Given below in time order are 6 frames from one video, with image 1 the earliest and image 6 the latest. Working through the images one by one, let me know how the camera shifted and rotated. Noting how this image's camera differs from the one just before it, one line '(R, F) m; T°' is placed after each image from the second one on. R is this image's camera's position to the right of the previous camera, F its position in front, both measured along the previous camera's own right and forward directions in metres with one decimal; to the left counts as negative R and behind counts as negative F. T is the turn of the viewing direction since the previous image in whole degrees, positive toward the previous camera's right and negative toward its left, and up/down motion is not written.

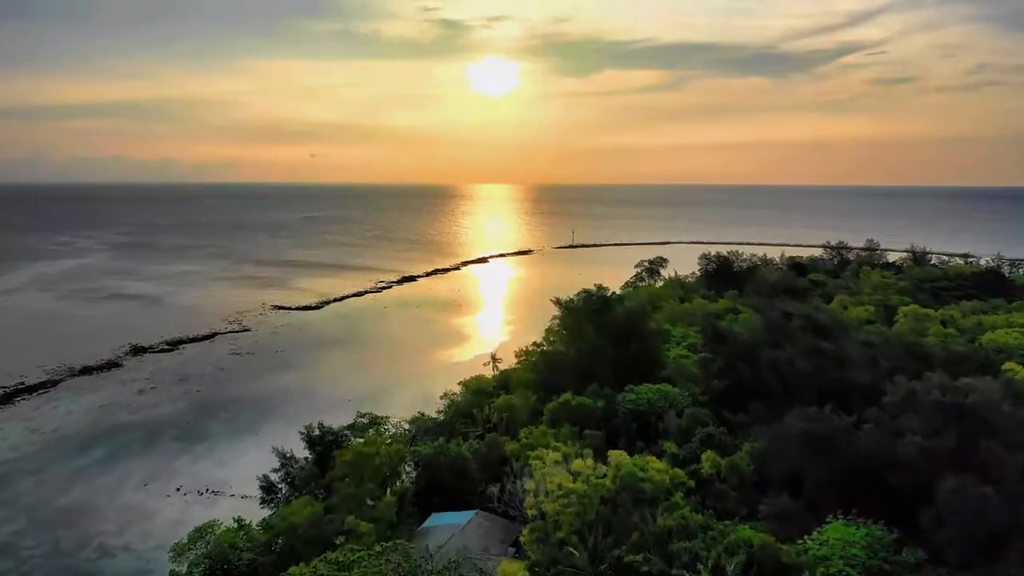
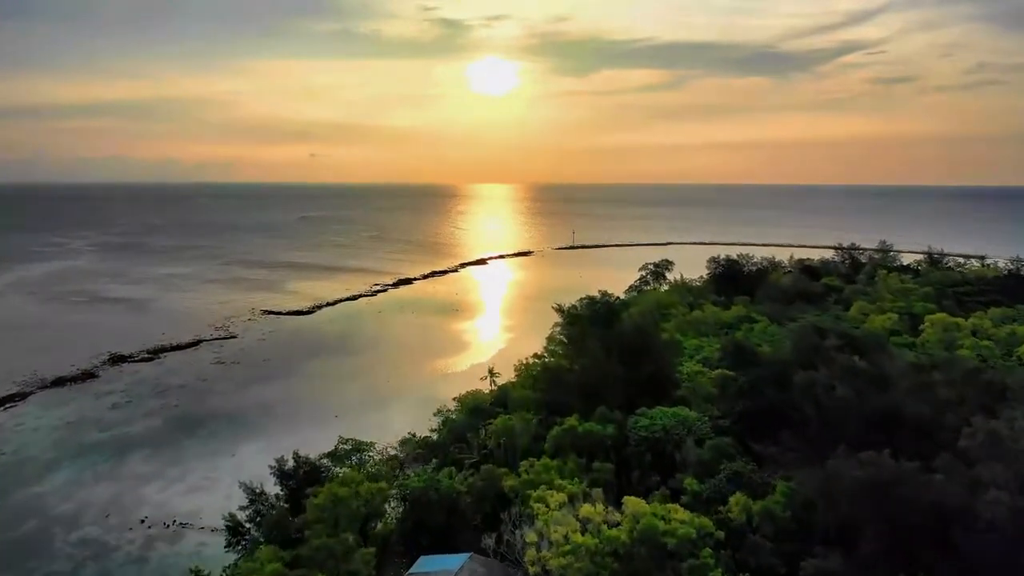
(0.0, +1.7) m; 0°
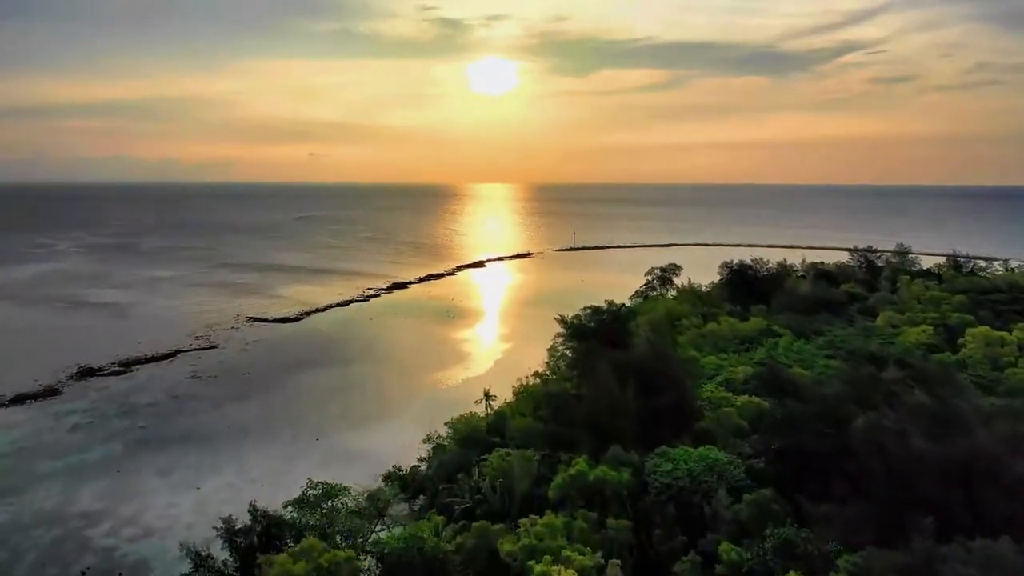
(0.0, +2.2) m; 0°
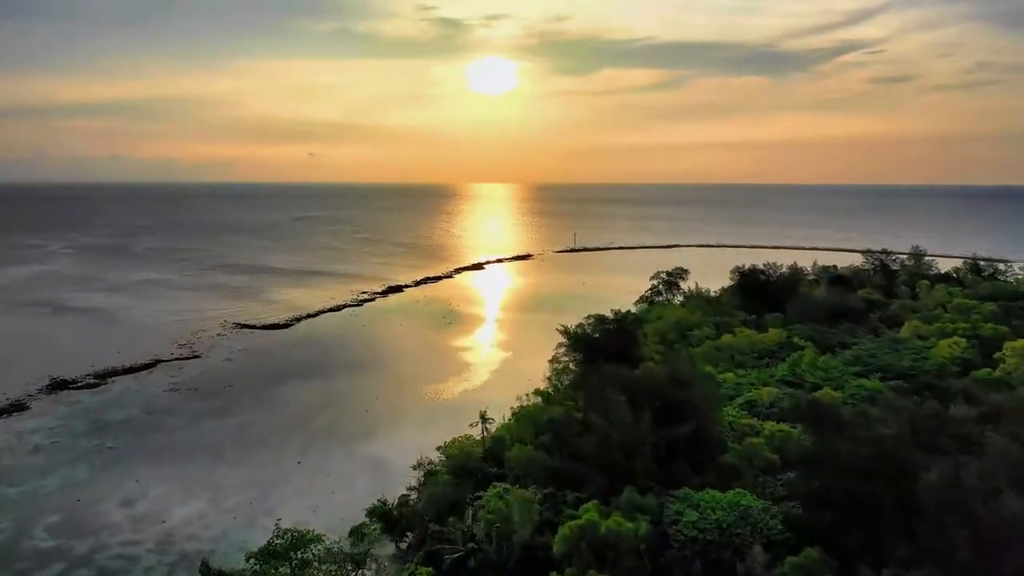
(0.0, +1.8) m; 0°
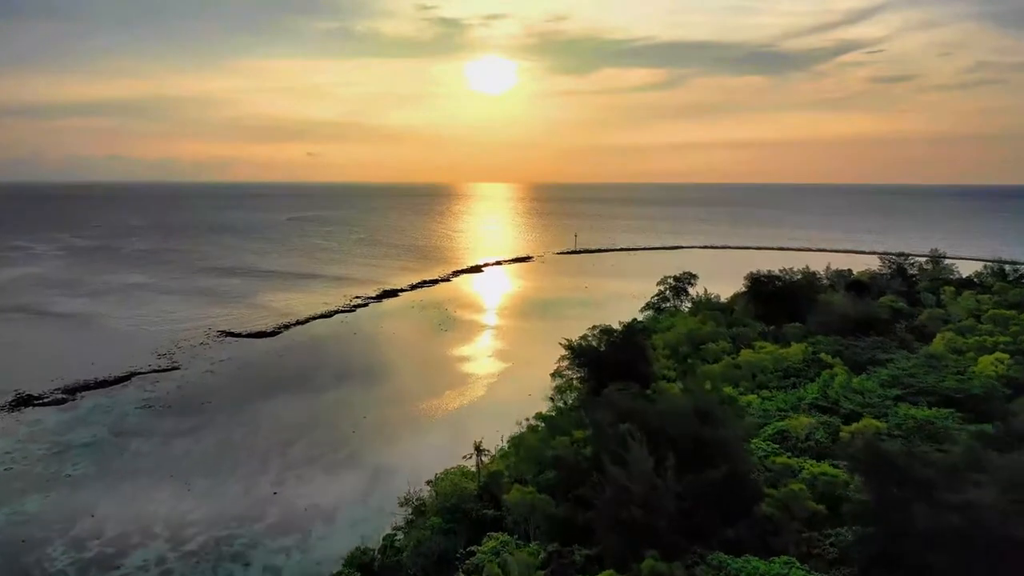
(0.0, +1.9) m; 0°
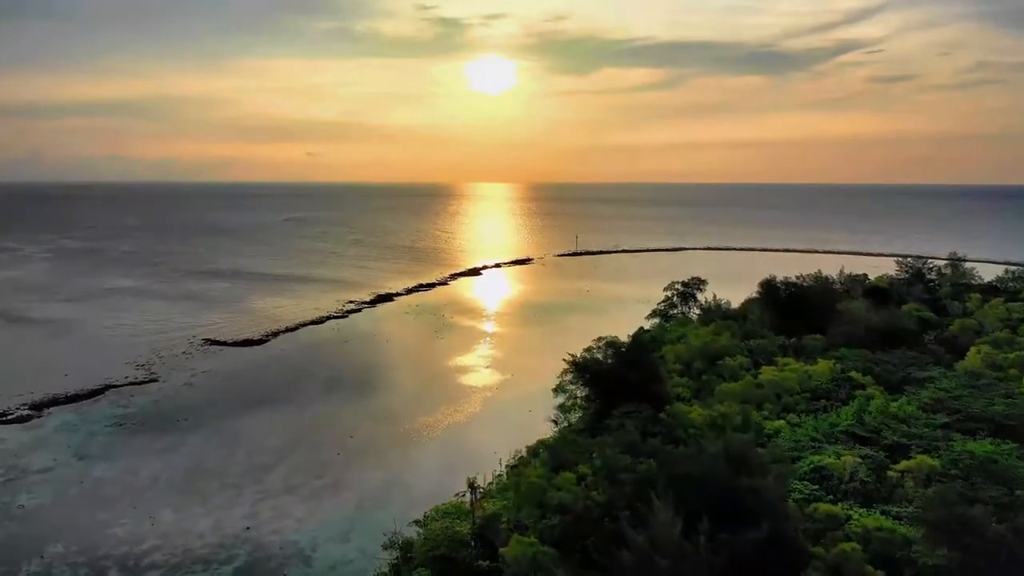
(0.0, +1.8) m; 0°
